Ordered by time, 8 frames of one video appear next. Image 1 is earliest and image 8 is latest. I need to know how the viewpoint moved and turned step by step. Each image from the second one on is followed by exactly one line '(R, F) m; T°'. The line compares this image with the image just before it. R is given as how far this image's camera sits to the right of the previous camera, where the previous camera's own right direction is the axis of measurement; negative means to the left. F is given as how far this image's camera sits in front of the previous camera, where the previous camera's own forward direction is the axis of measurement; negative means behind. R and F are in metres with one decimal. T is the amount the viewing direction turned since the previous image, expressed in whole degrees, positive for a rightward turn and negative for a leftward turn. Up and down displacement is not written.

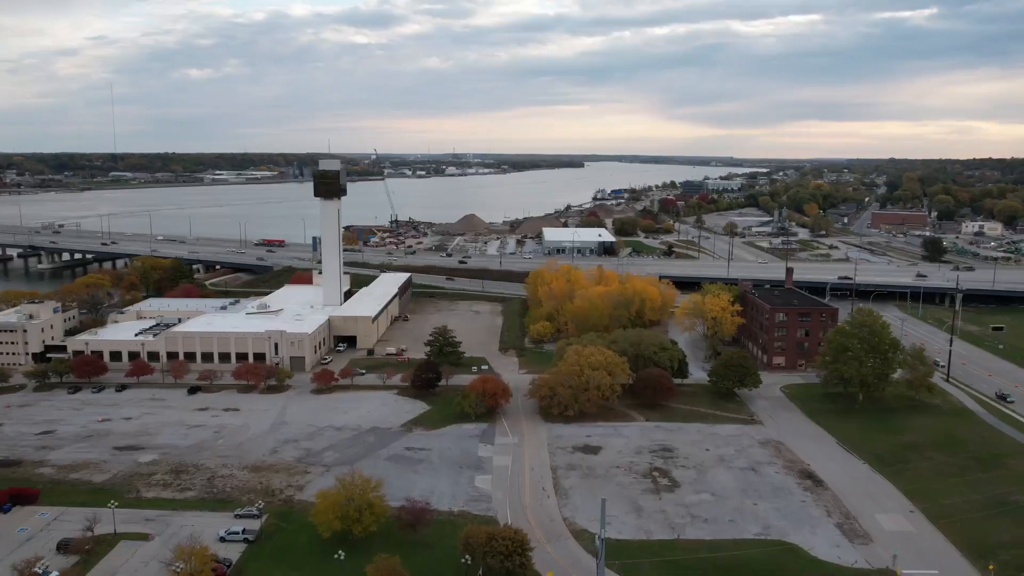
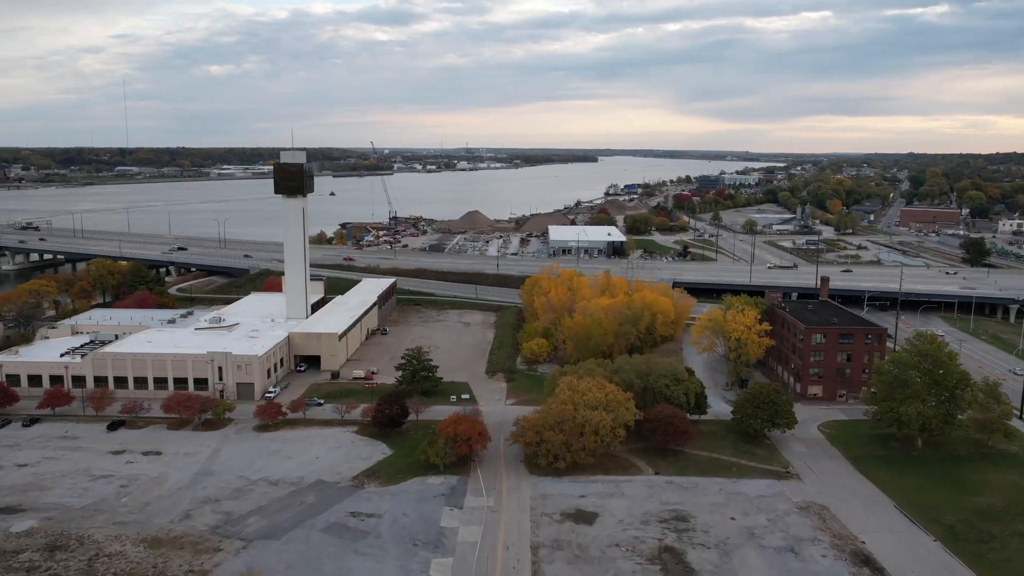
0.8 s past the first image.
(+1.4, +7.8) m; -1°
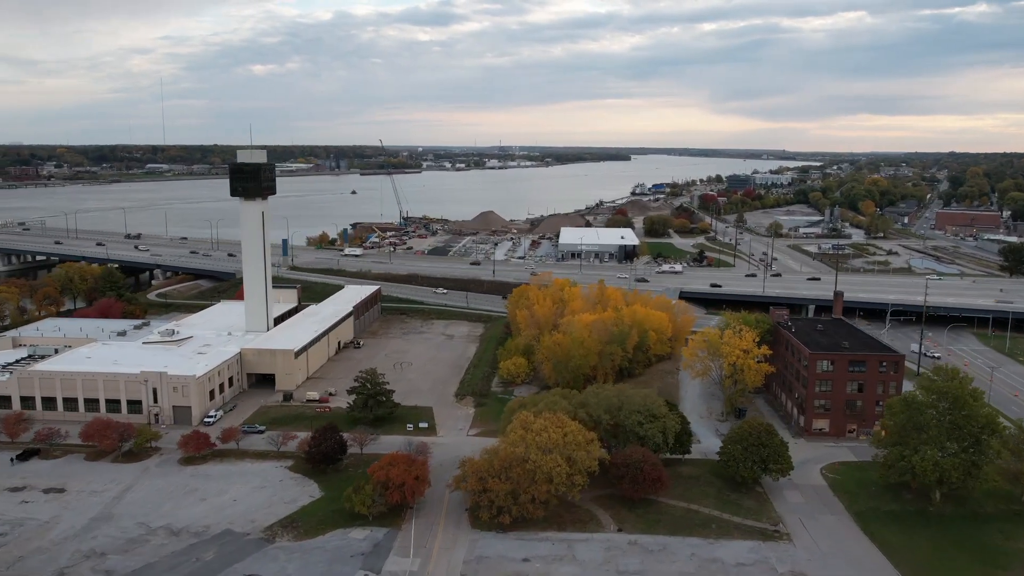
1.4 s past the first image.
(+3.1, +4.9) m; -2°
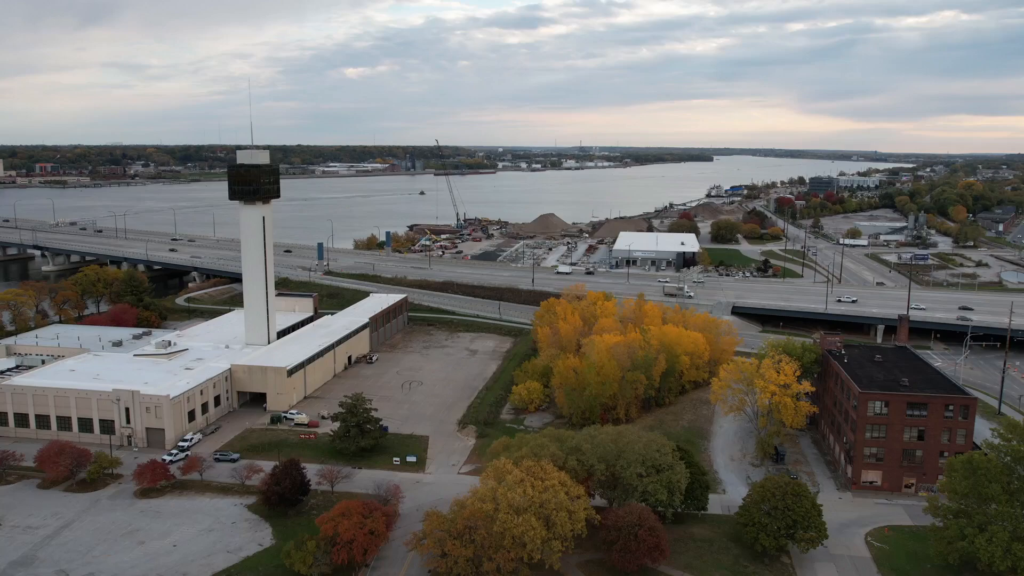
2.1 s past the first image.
(+3.1, +4.7) m; -5°
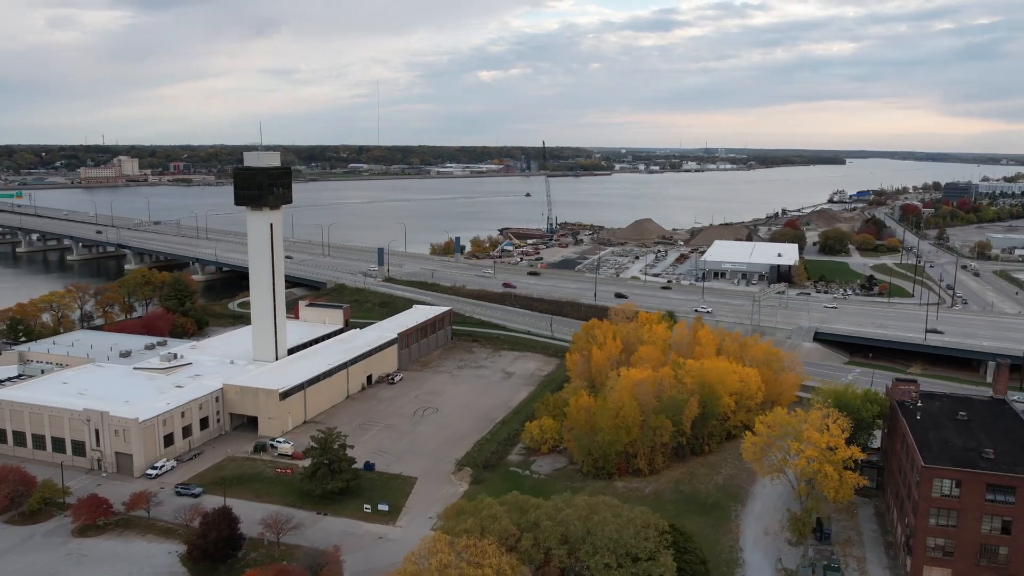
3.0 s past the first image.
(+4.3, +5.4) m; -8°
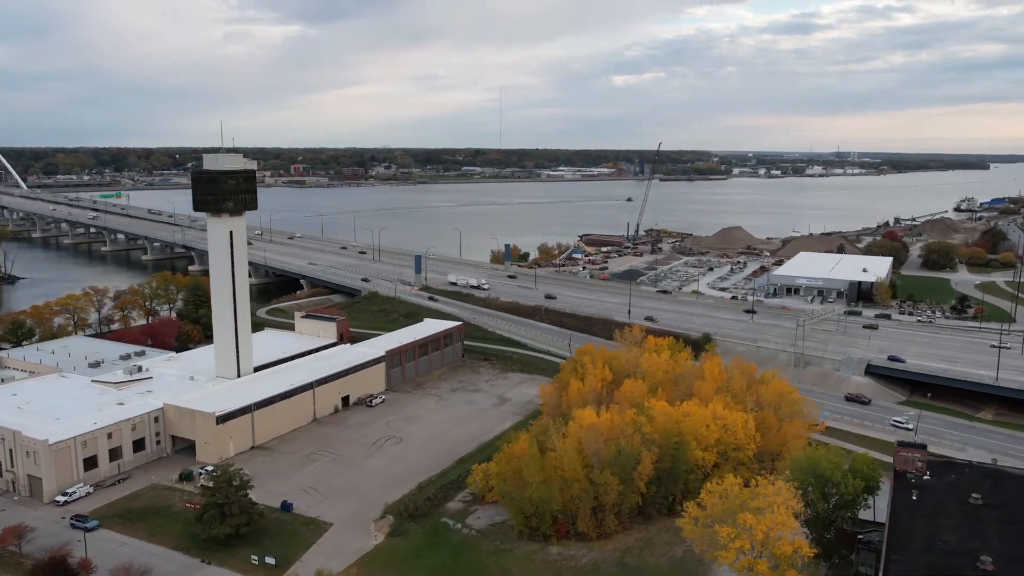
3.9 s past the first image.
(+6.3, +5.1) m; -8°
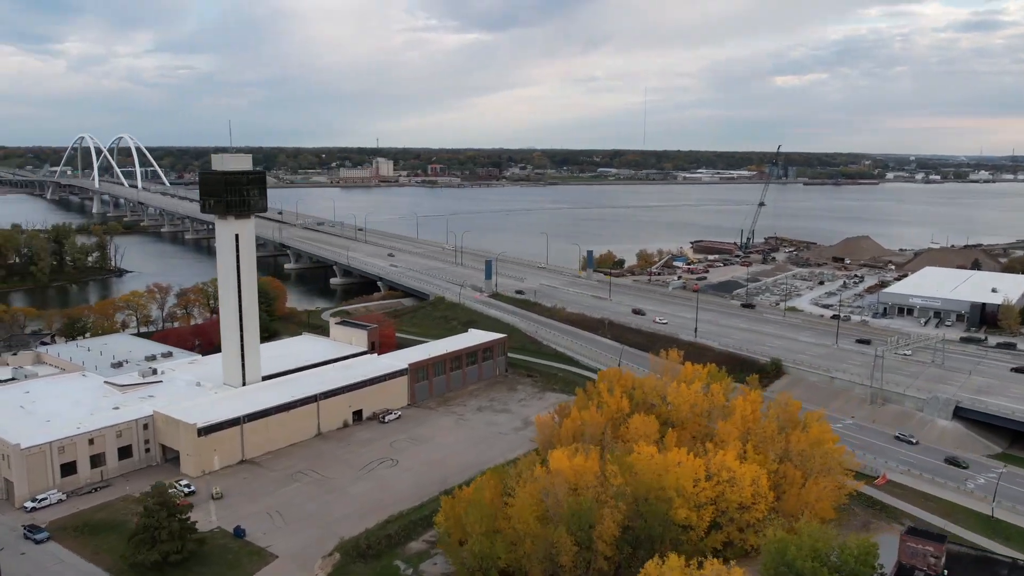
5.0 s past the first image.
(+5.2, +4.0) m; -10°
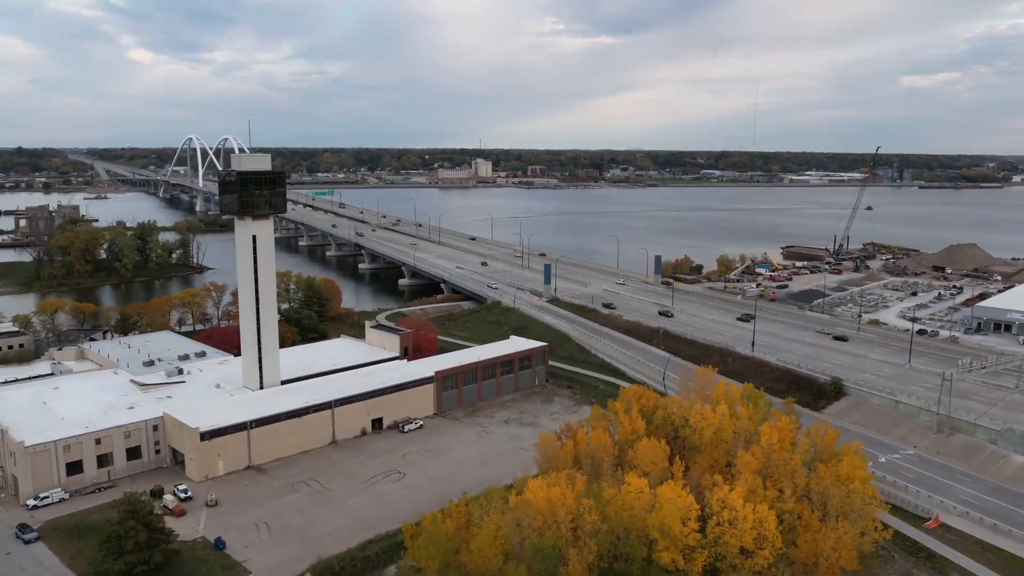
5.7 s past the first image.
(+3.4, +2.3) m; -7°
